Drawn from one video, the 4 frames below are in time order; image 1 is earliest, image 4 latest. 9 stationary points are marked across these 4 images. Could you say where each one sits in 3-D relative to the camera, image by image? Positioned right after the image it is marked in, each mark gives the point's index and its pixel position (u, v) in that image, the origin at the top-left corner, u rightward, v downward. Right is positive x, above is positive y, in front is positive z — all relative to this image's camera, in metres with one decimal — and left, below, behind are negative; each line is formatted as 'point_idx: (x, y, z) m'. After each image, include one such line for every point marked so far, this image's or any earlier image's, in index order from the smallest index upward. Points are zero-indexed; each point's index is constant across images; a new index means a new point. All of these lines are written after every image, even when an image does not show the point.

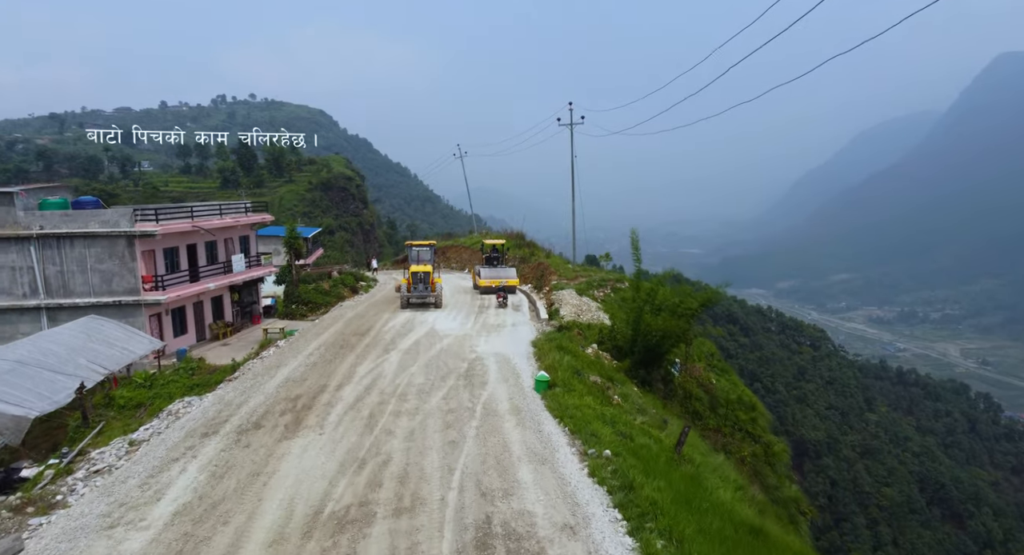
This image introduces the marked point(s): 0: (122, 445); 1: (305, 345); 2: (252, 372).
0: (-6.3, -2.7, +9.5) m
1: (-5.7, -1.9, +16.3) m
2: (-5.9, -2.2, +13.4) m
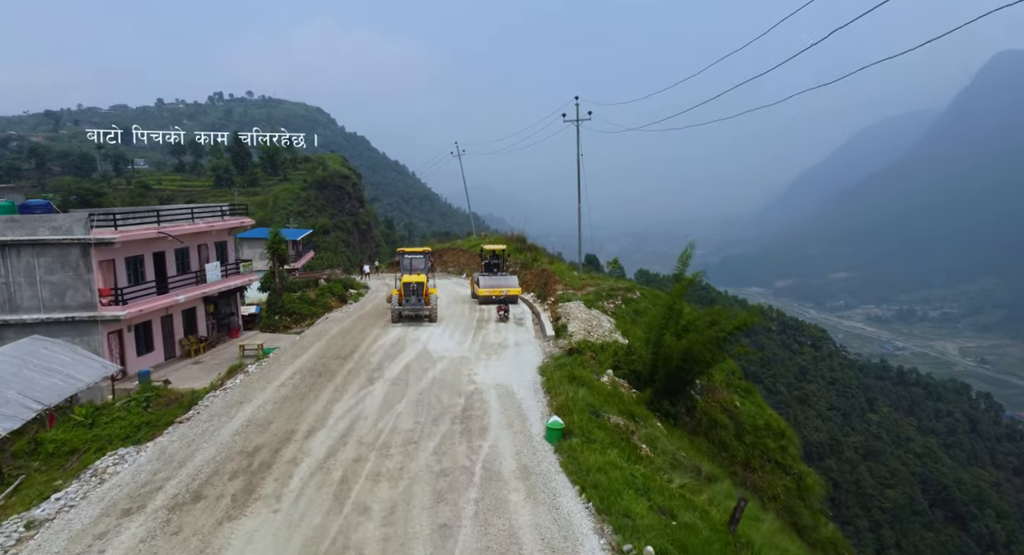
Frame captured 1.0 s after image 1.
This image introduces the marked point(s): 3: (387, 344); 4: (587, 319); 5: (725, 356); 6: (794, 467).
0: (-6.2, -3.1, +7.4) m
1: (-5.6, -2.3, +14.2) m
2: (-5.8, -2.6, +11.3) m
3: (-3.7, -2.0, +17.2) m
4: (+2.5, -1.4, +19.6) m
5: (+4.8, -1.7, +13.4) m
6: (+8.3, -5.6, +17.4) m
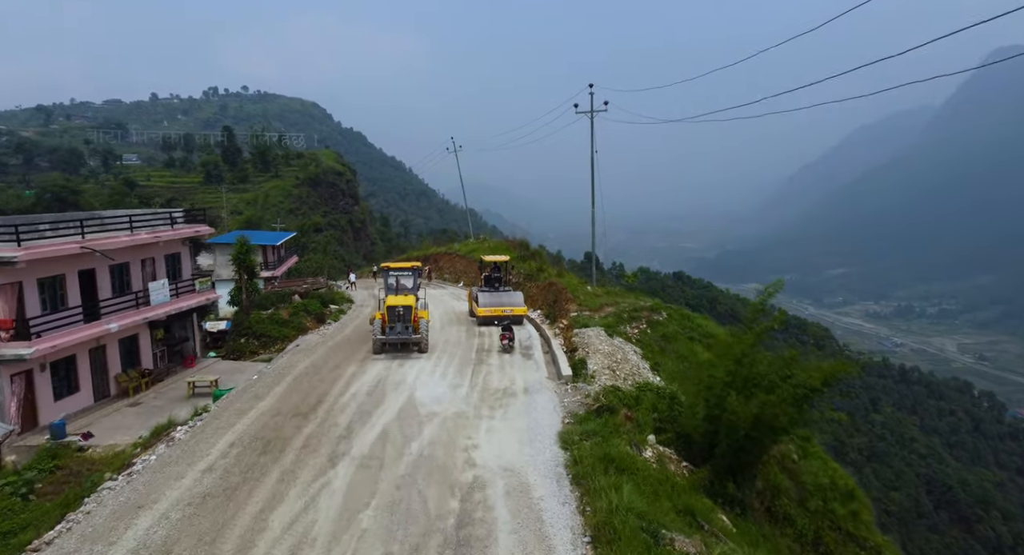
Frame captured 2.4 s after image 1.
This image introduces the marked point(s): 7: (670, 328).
0: (-6.0, -3.8, +3.9) m
1: (-5.4, -2.9, +10.7) m
2: (-5.6, -3.3, +7.8) m
3: (-3.5, -2.6, +13.6) m
4: (+2.7, -2.1, +16.1) m
5: (+5.0, -2.4, +9.9) m
6: (+8.5, -6.3, +14.0) m
7: (+5.3, -1.7, +19.6) m
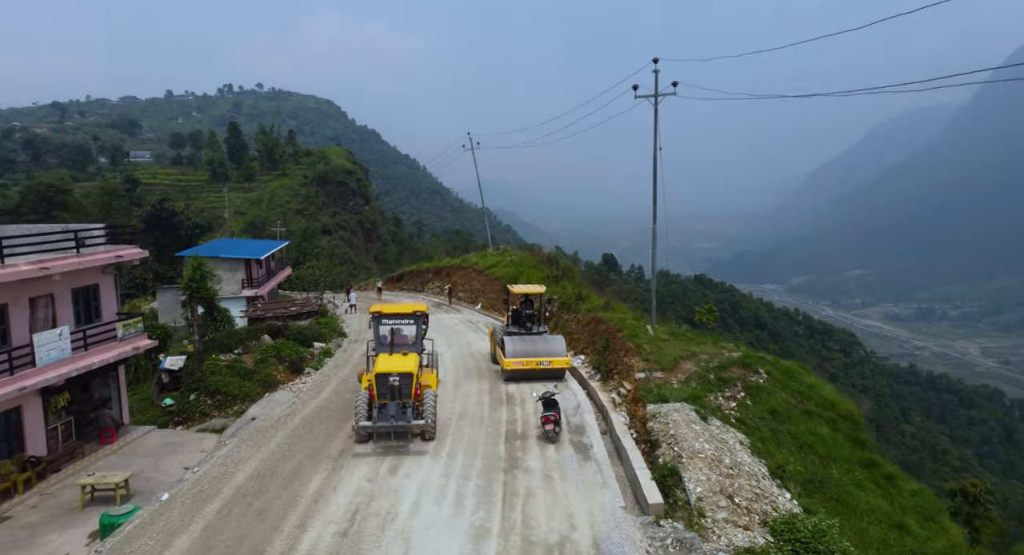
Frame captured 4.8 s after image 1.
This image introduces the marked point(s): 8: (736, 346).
0: (-5.4, -4.9, -1.5) m
1: (-4.6, -4.0, +5.3) m
2: (-4.9, -4.3, +2.4) m
3: (-2.6, -3.7, +8.2) m
4: (+3.6, -3.2, +10.5) m
5: (+5.8, -3.6, +4.2) m
6: (+9.4, -7.4, +8.2) m
7: (+6.2, -2.8, +13.9) m
8: (+6.6, -2.0, +17.4) m
